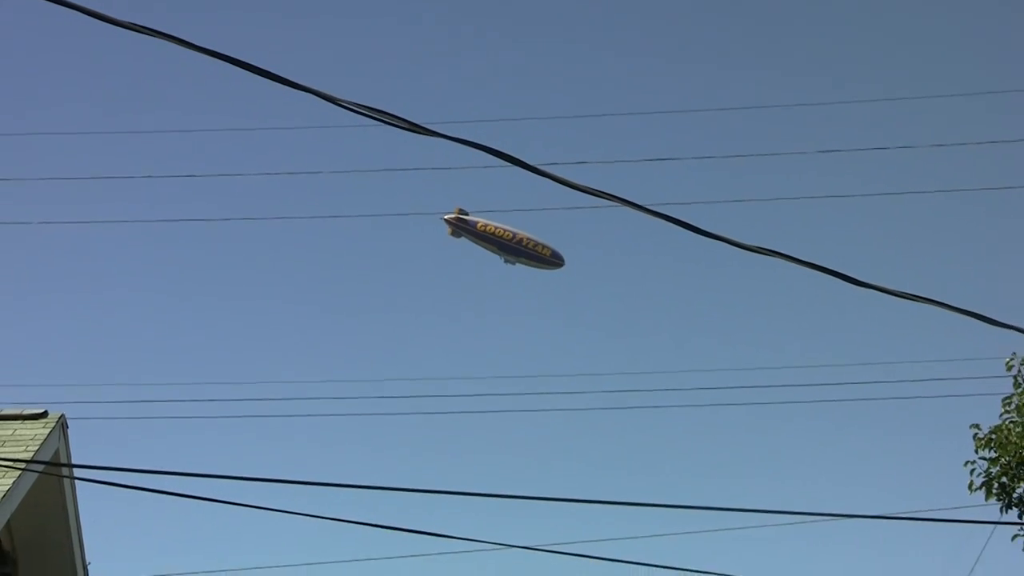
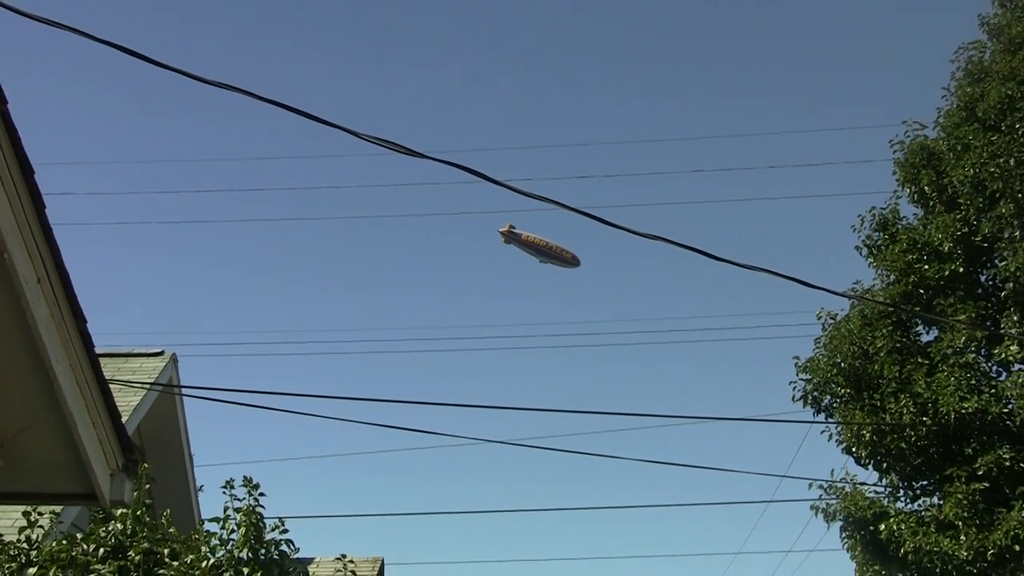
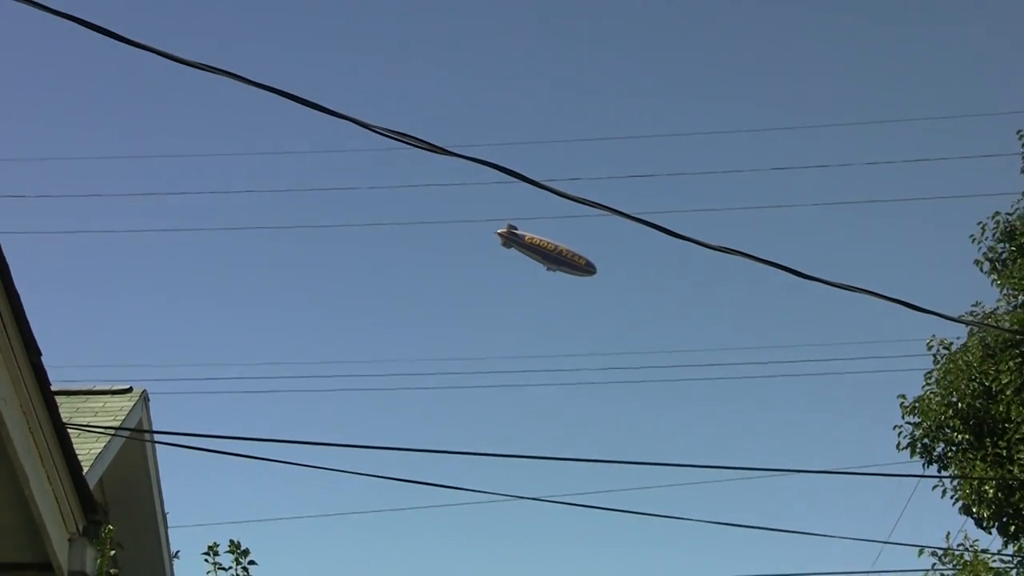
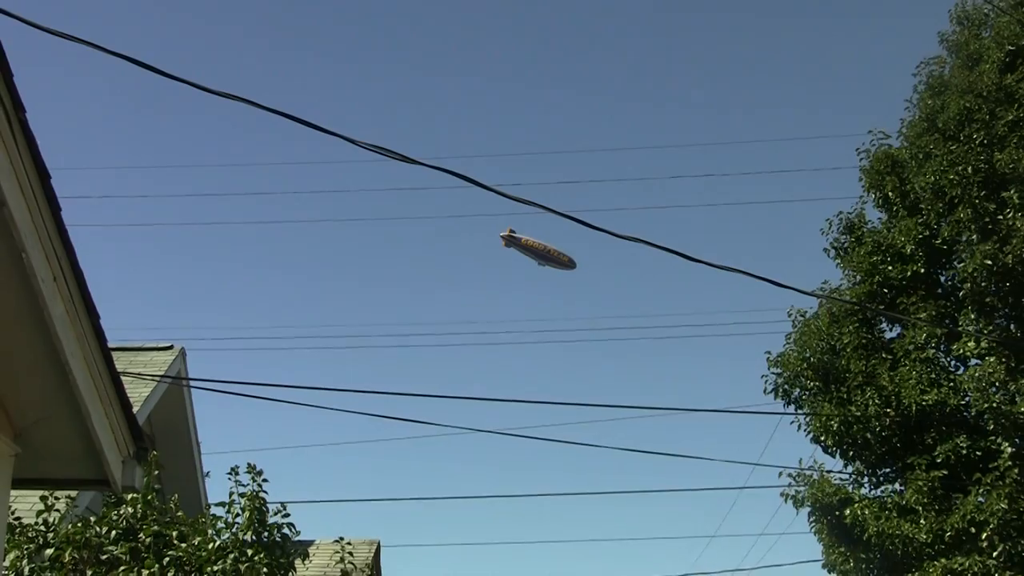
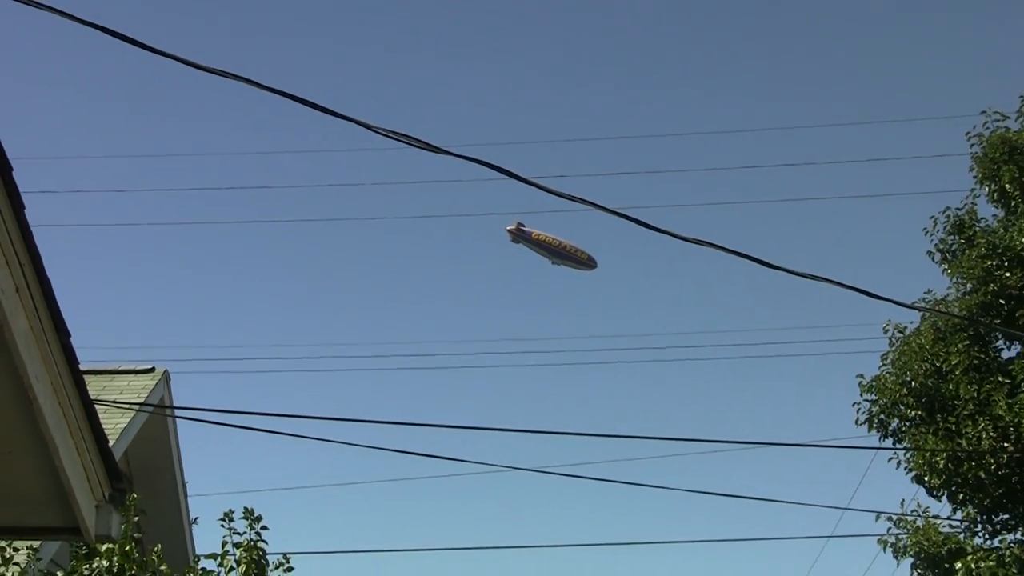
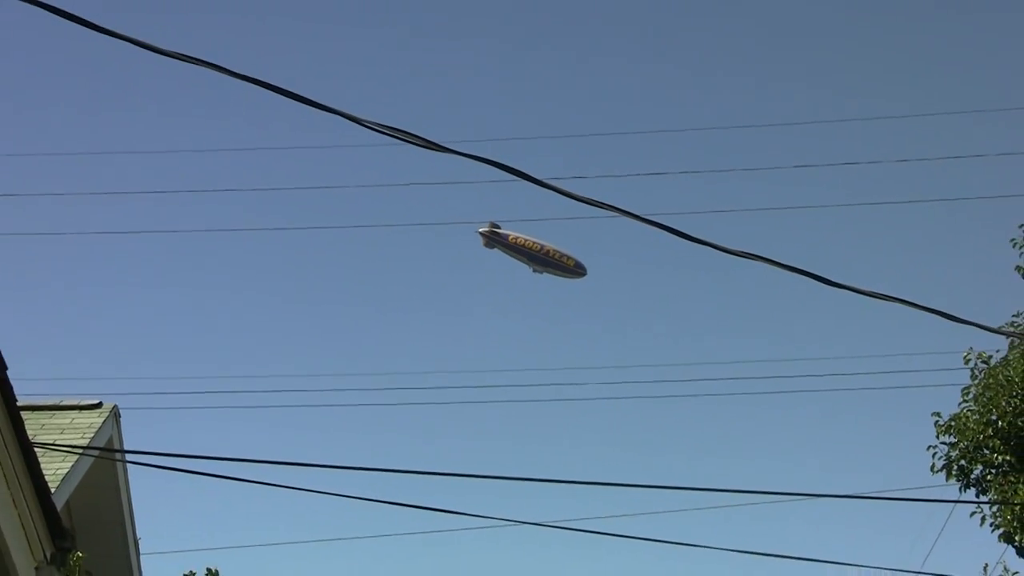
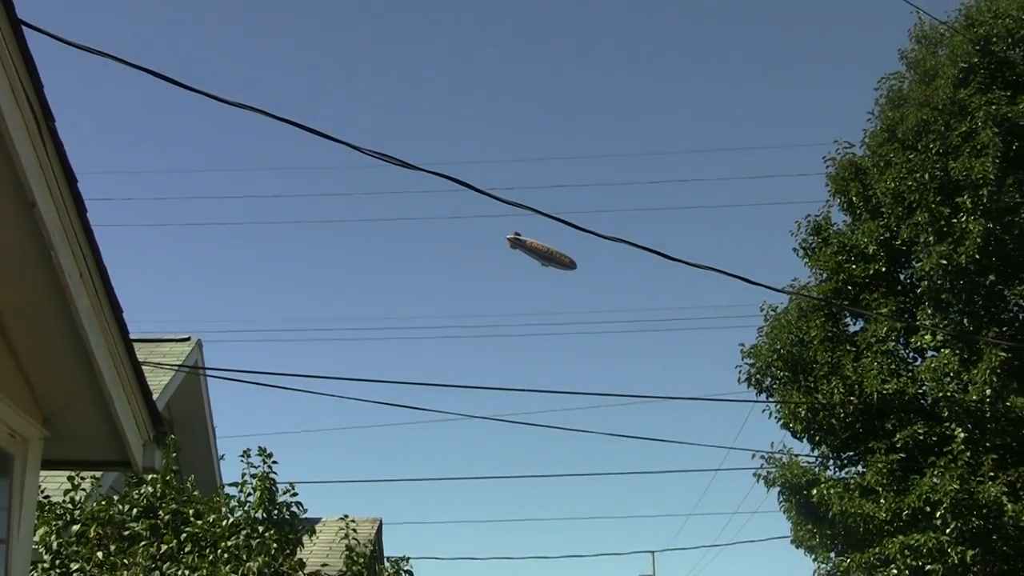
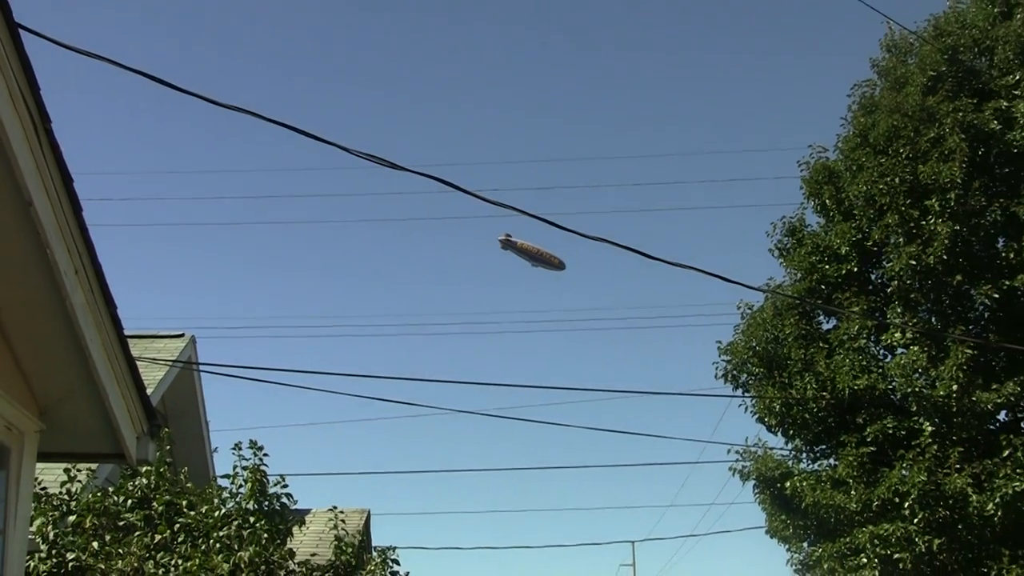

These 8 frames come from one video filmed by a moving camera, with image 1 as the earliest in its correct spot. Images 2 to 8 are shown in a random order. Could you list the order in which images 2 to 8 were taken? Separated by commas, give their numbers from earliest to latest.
6, 3, 5, 2, 4, 7, 8
